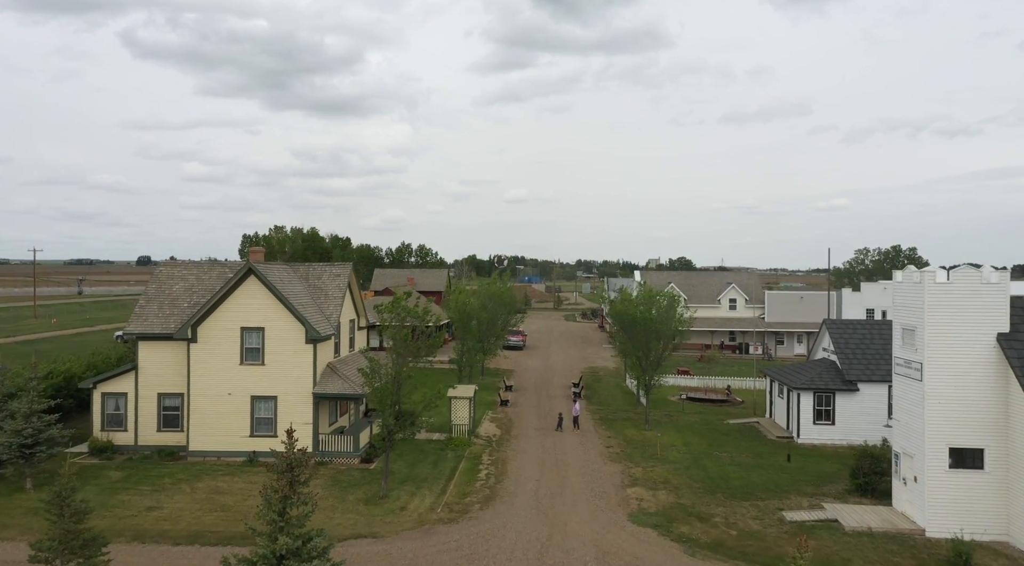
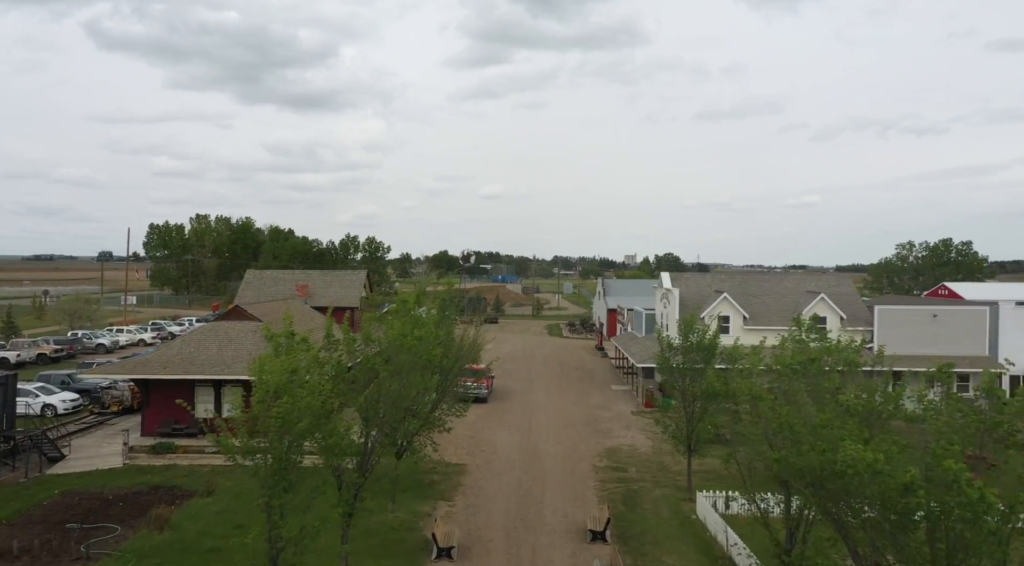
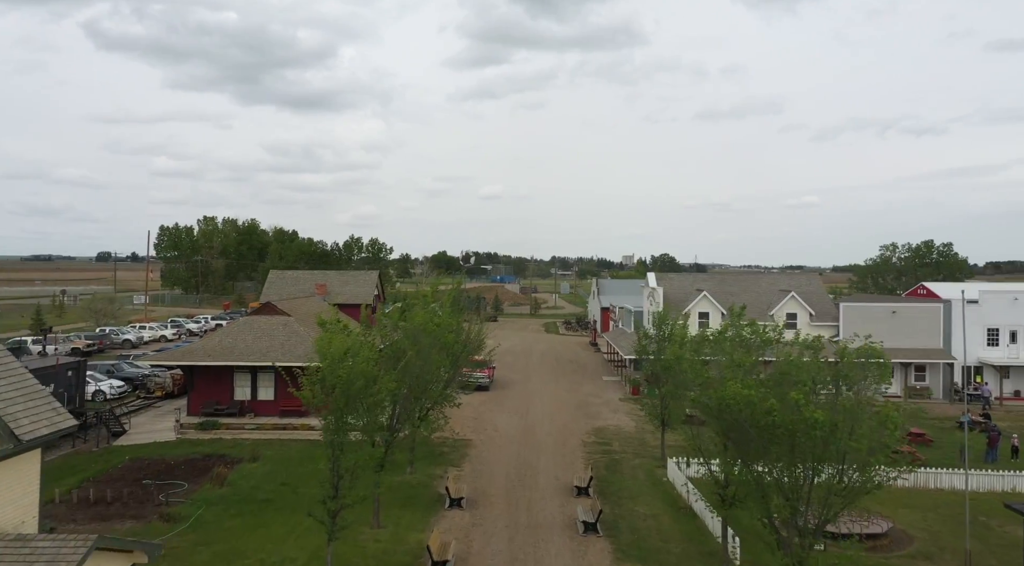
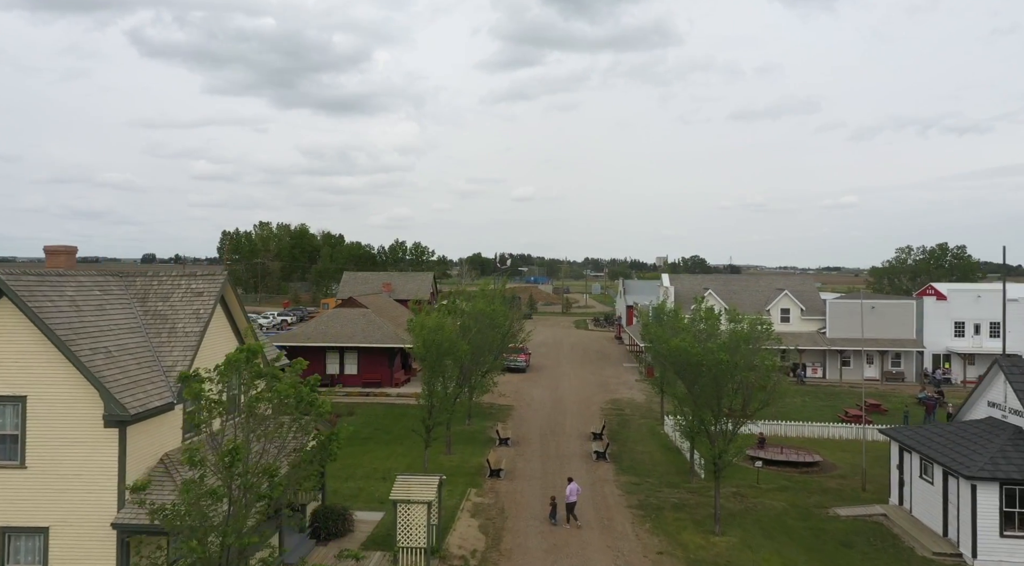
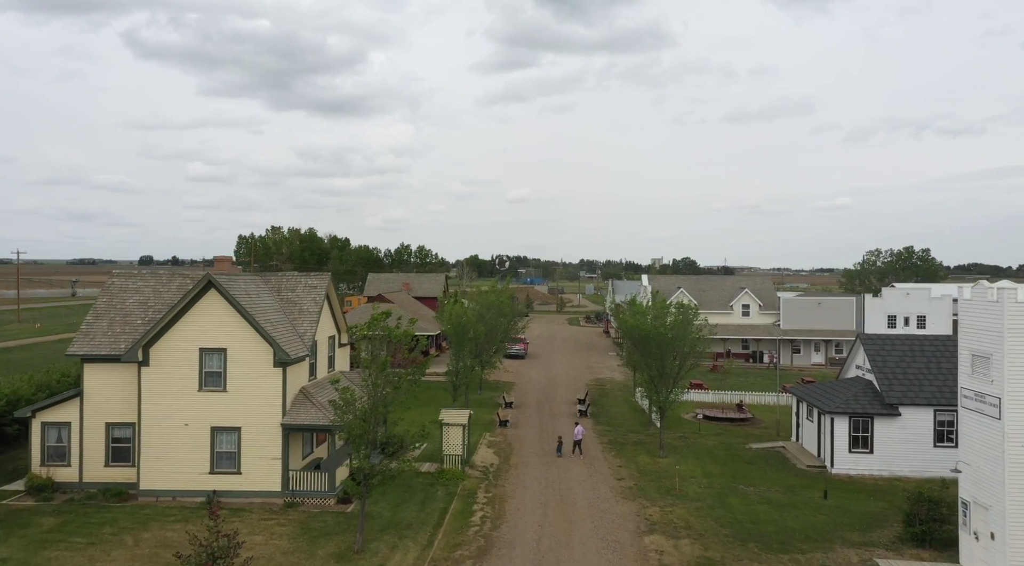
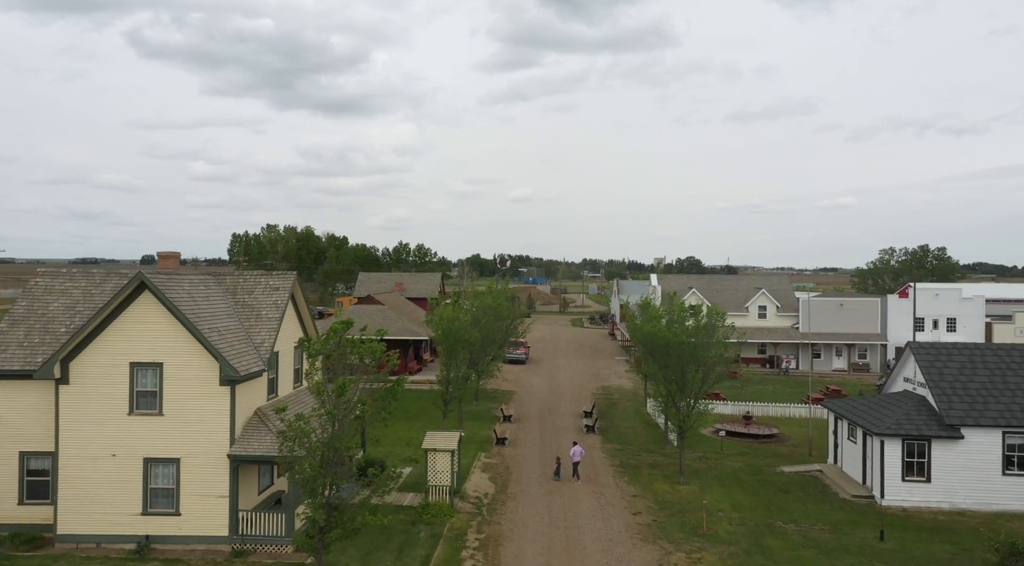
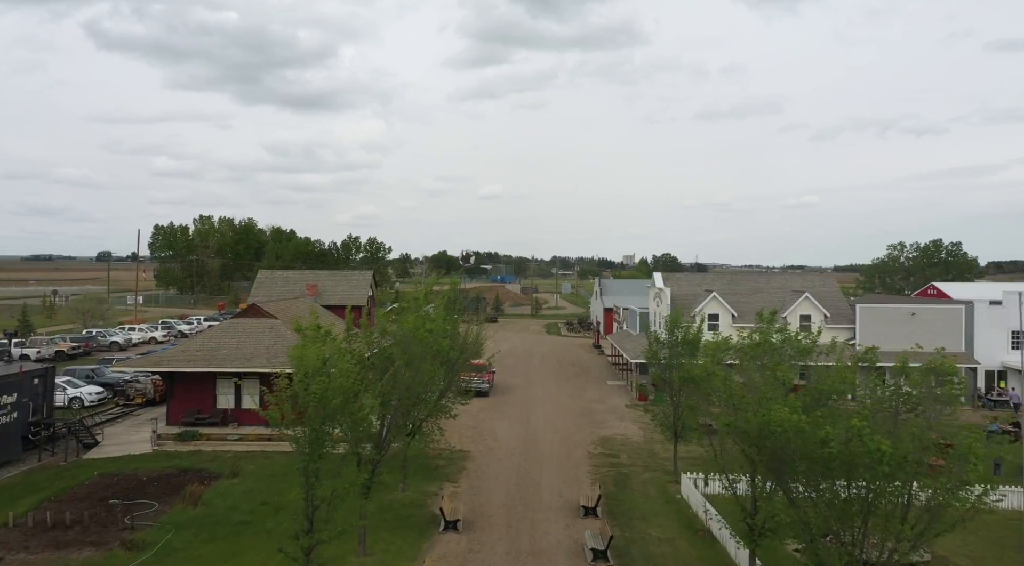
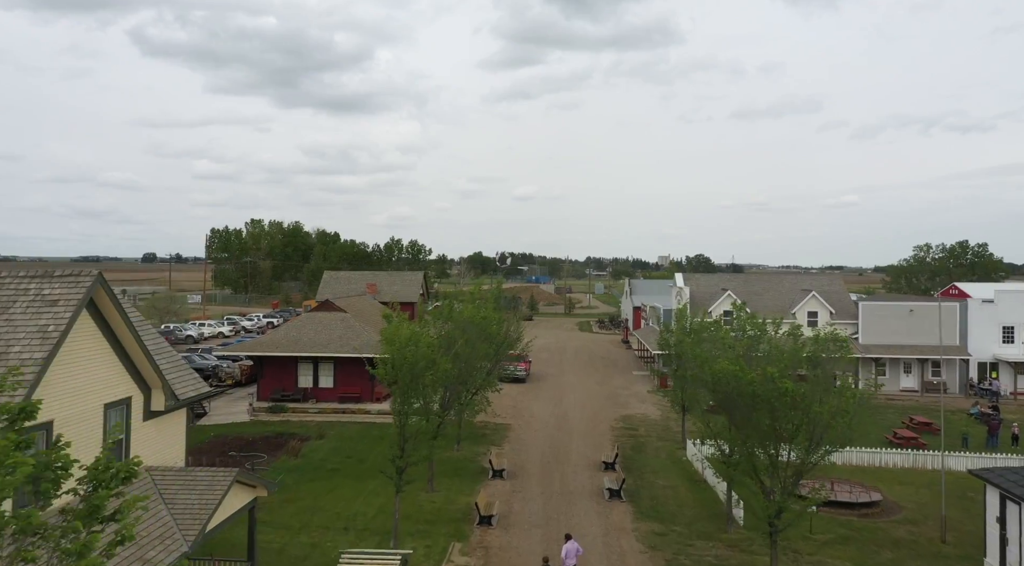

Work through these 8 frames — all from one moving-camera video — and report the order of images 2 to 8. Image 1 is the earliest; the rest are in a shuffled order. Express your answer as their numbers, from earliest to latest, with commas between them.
5, 6, 4, 8, 3, 7, 2
